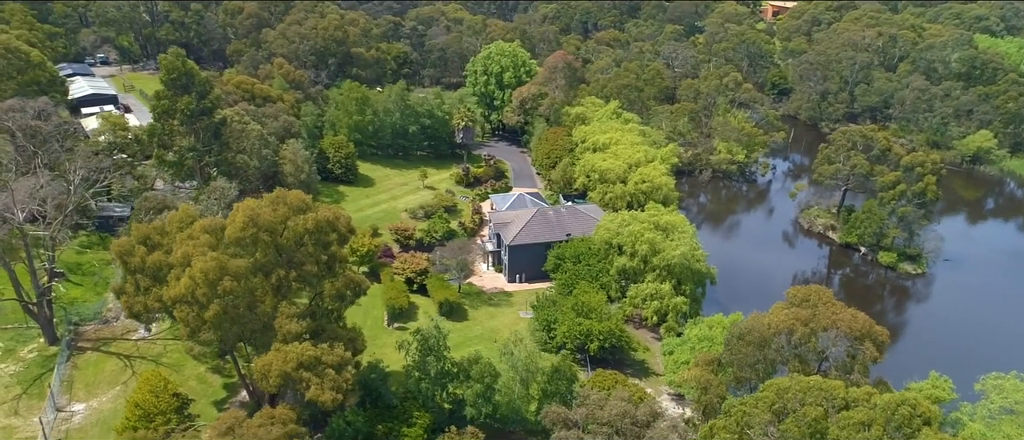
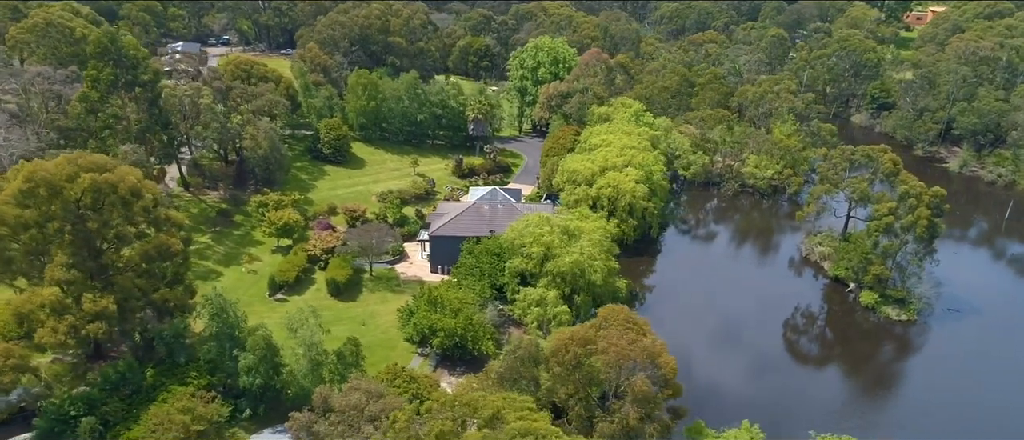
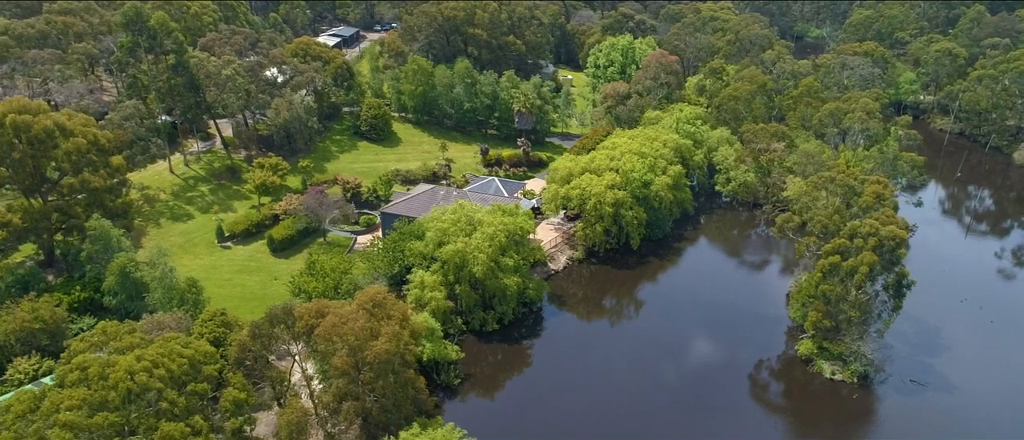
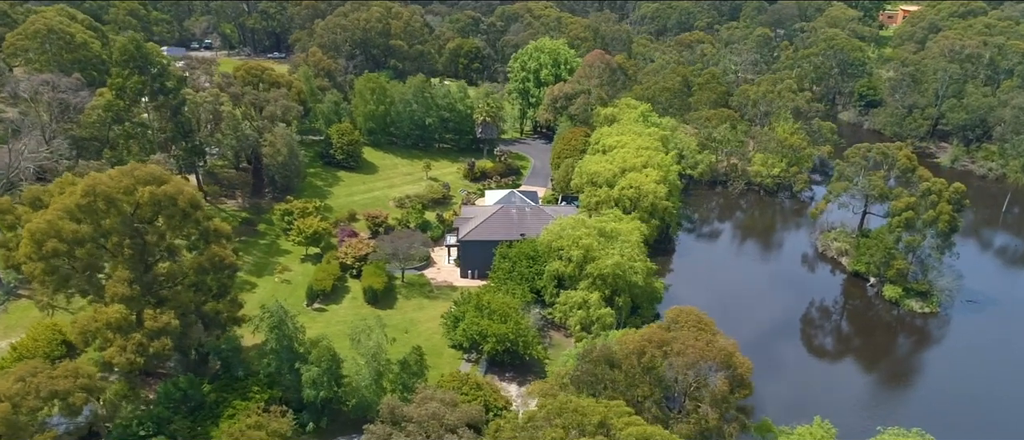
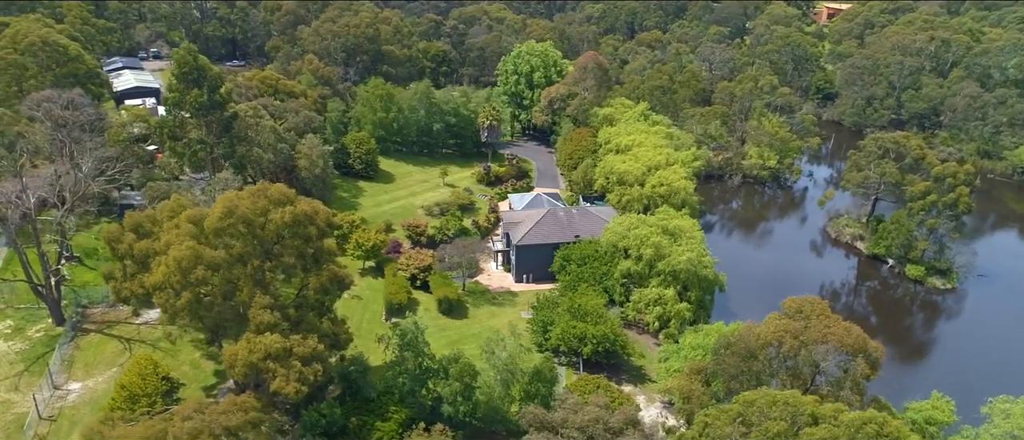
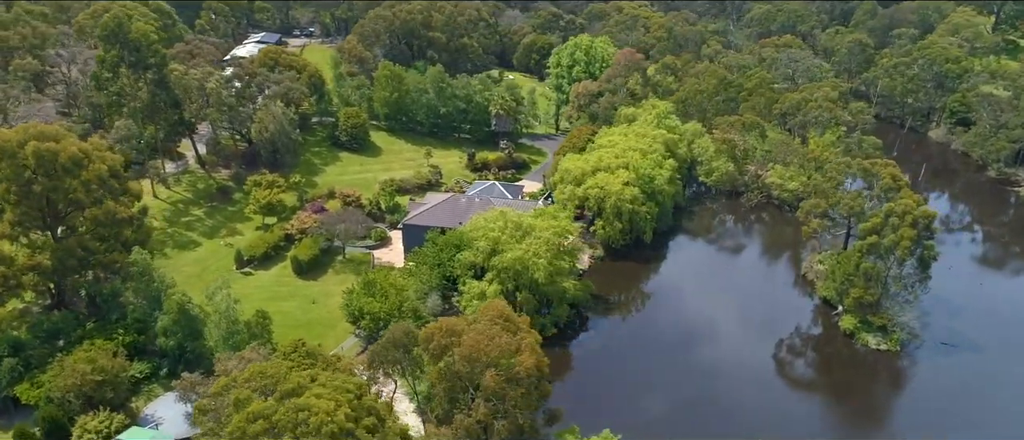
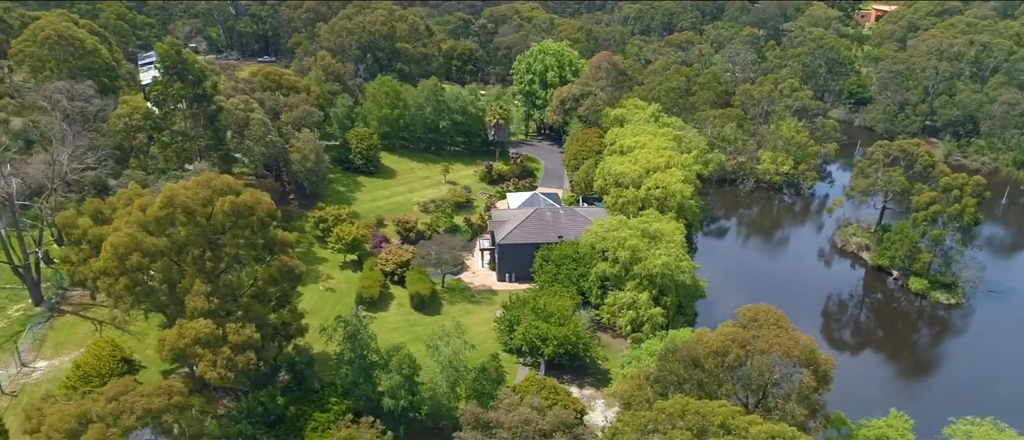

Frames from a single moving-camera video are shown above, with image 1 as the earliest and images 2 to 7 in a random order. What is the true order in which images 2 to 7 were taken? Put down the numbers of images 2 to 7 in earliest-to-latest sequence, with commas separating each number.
5, 7, 4, 2, 6, 3
